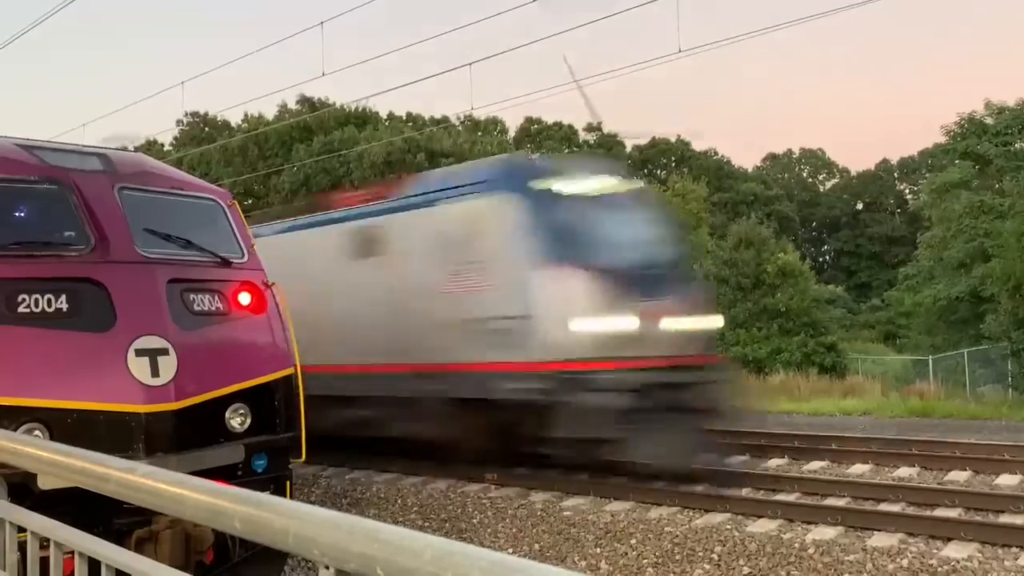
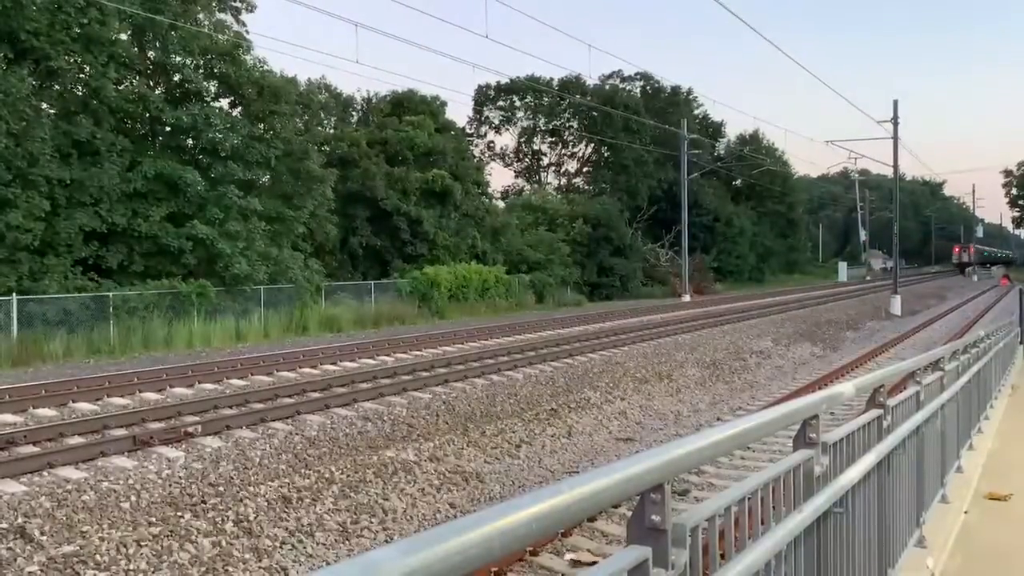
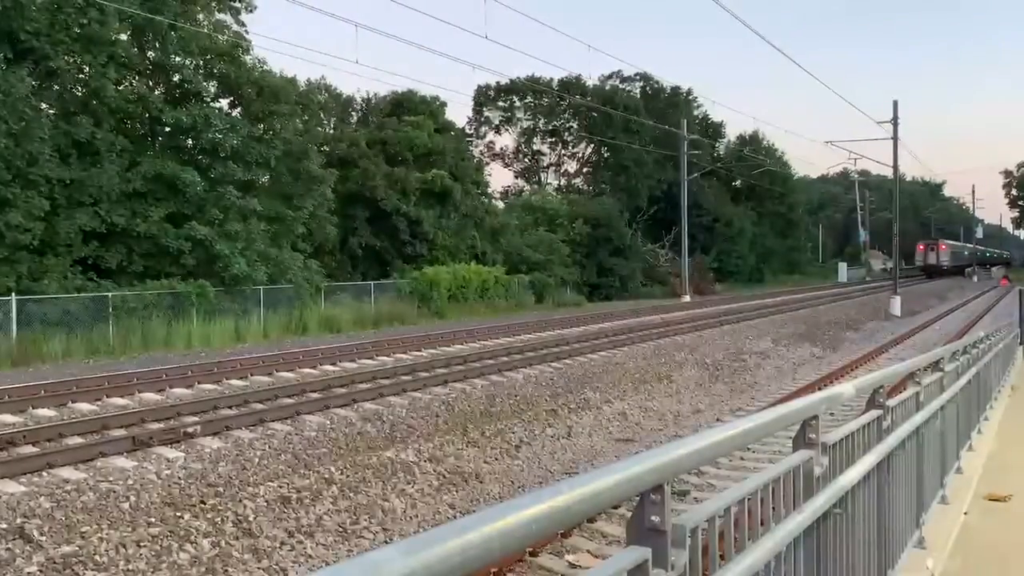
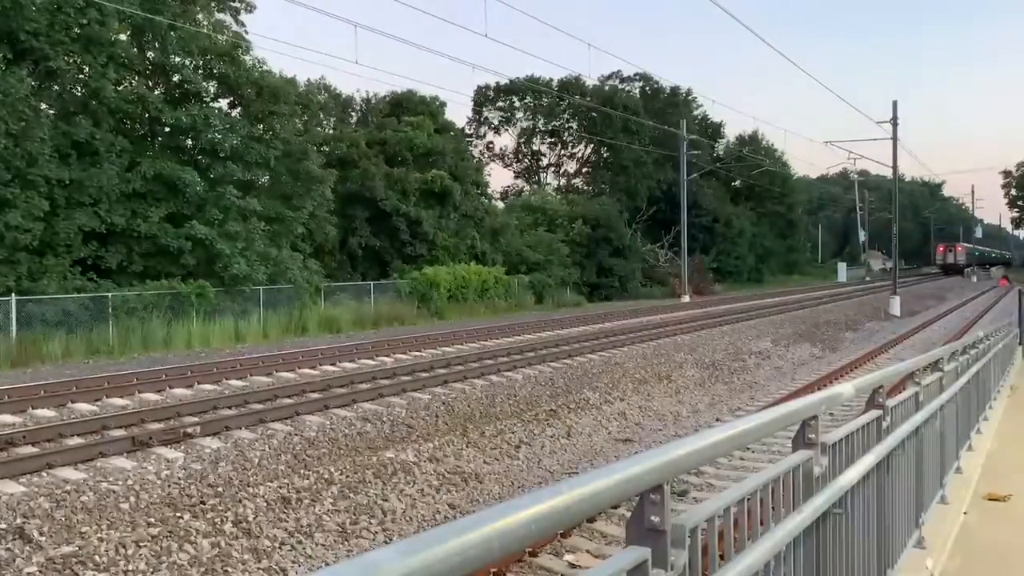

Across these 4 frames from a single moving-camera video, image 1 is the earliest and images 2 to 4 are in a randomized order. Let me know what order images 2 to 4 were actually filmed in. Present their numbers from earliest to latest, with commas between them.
3, 4, 2
